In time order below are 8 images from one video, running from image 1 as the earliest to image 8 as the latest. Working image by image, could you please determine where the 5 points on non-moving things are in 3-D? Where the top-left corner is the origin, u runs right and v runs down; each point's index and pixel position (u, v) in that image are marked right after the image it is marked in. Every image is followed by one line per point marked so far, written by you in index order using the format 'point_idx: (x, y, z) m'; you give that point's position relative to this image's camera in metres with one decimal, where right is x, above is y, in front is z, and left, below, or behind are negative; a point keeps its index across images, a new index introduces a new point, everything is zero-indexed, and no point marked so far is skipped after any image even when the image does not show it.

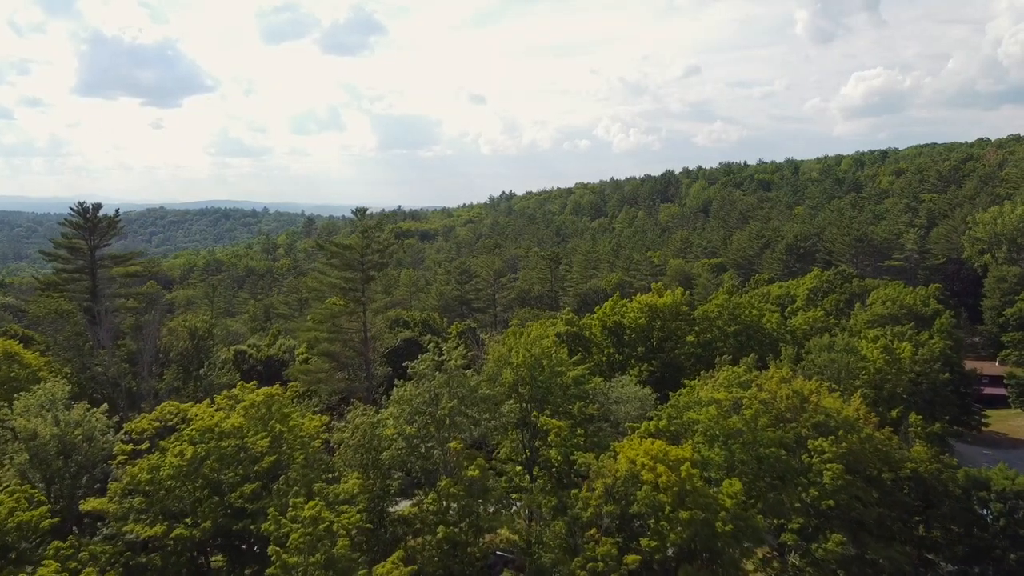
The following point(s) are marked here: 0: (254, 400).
0: (-5.5, -2.4, +15.2) m
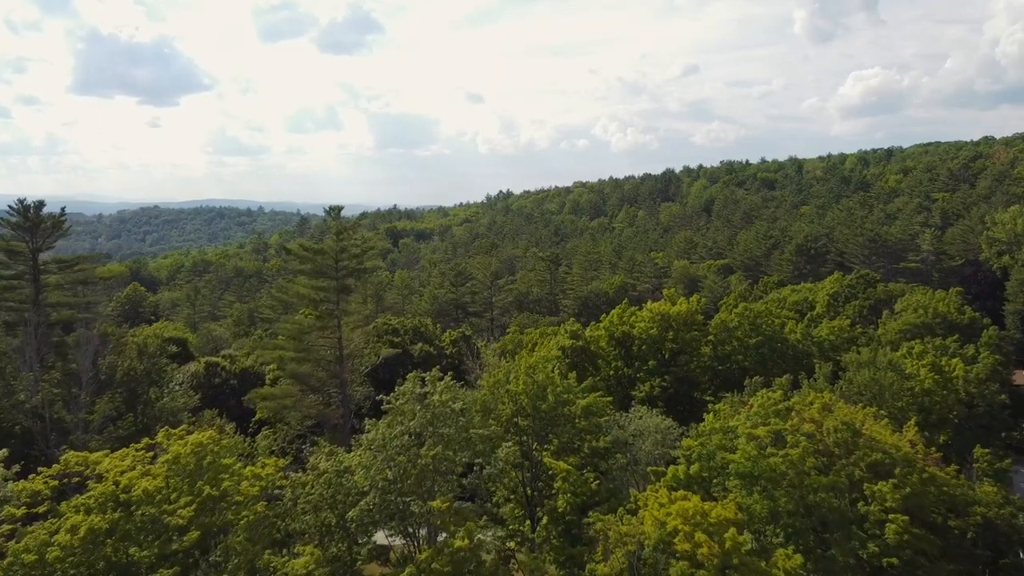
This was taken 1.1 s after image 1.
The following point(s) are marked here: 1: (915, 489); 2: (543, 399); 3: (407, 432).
0: (-5.5, -2.7, +12.0) m
1: (+9.2, -4.6, +16.8) m
2: (+0.8, -3.1, +18.7) m
3: (-2.0, -2.8, +14.0) m
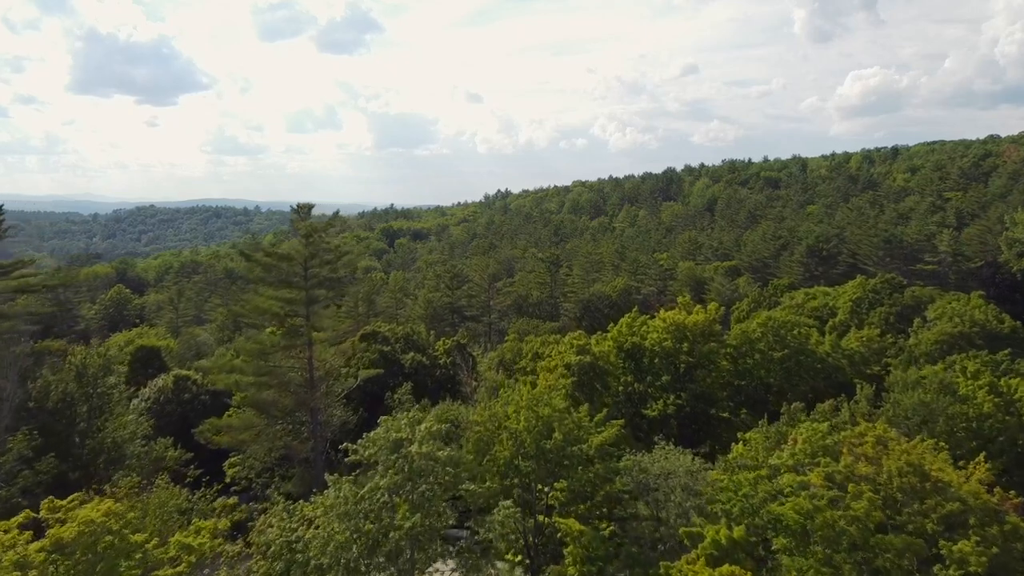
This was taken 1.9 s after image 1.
0: (-5.5, -3.0, +9.0) m
1: (+9.2, -4.9, +13.8) m
2: (+0.7, -3.3, +15.7) m
3: (-2.0, -3.0, +11.0) m
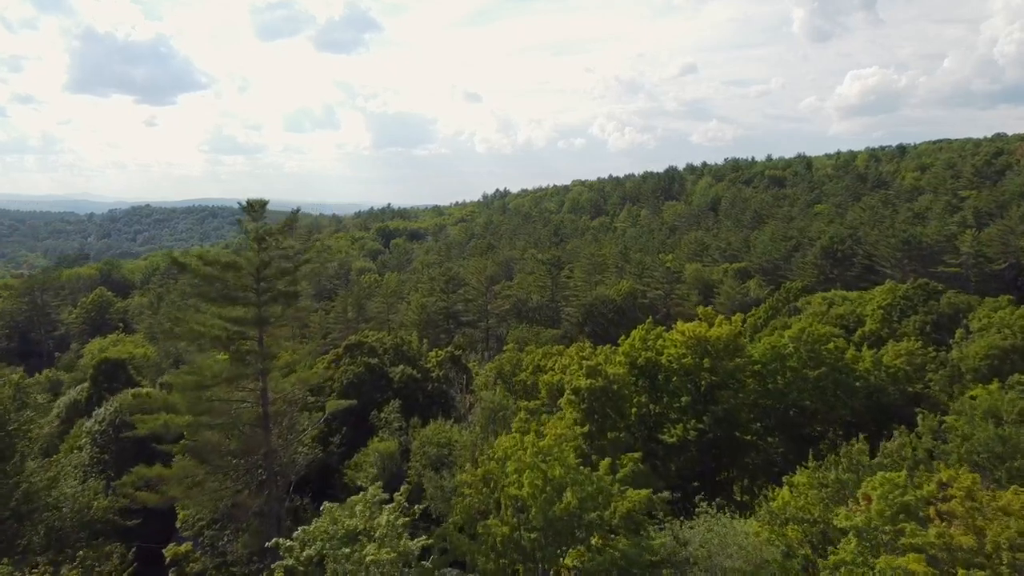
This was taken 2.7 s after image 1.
0: (-5.5, -3.3, +5.7) m
1: (+9.2, -5.2, +10.5) m
2: (+0.7, -3.6, +12.4) m
3: (-2.0, -3.4, +7.7) m
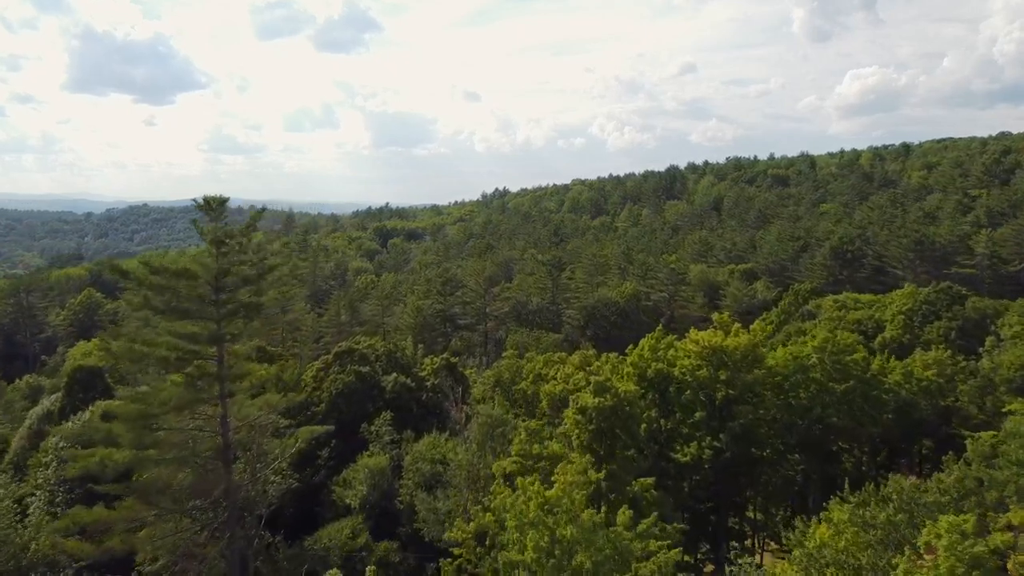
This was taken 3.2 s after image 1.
0: (-5.5, -3.5, +3.7) m
1: (+9.2, -5.4, +8.5) m
2: (+0.7, -3.8, +10.4) m
3: (-2.0, -3.5, +5.7) m
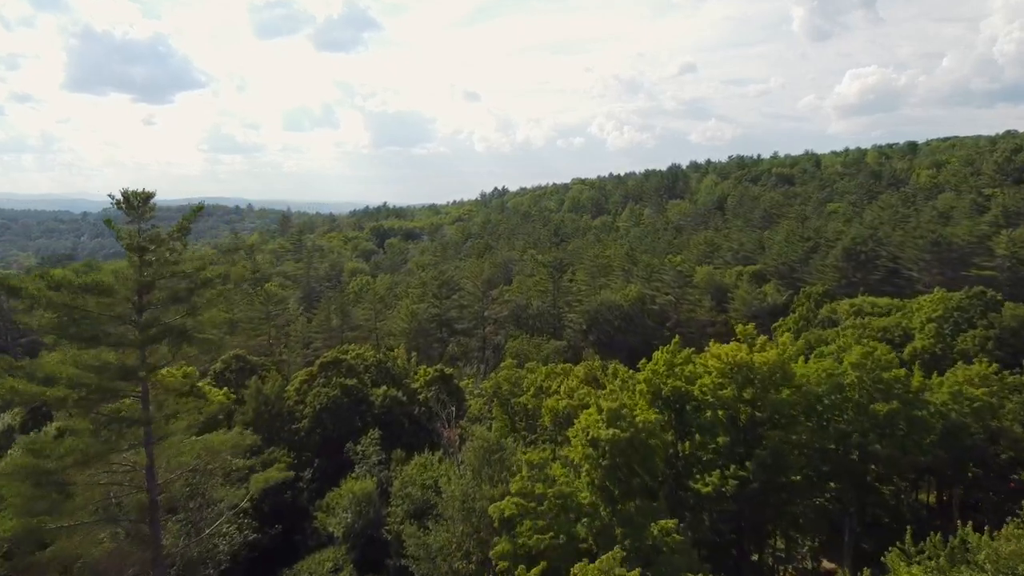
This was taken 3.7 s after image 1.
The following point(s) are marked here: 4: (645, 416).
0: (-5.5, -3.7, +1.1) m
1: (+9.1, -5.6, +6.0) m
2: (+0.7, -4.1, +7.9) m
3: (-2.0, -3.8, +3.2) m
4: (+3.3, -3.3, +19.7) m
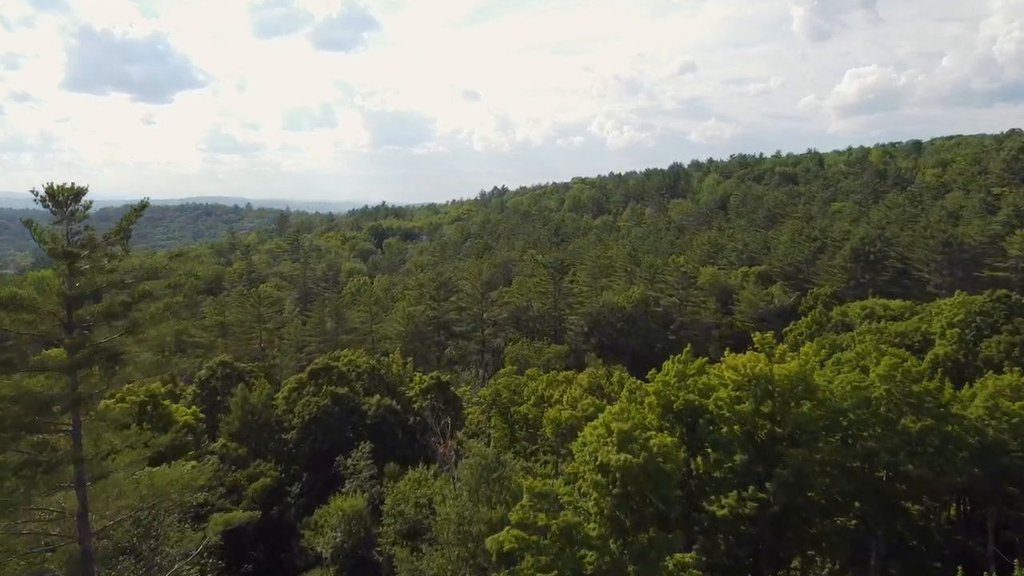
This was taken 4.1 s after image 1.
0: (-5.5, -3.9, -0.4) m
1: (+9.2, -5.8, +4.4) m
2: (+0.7, -4.2, +6.3) m
3: (-2.0, -3.9, +1.6) m
4: (+3.3, -3.4, +18.1) m
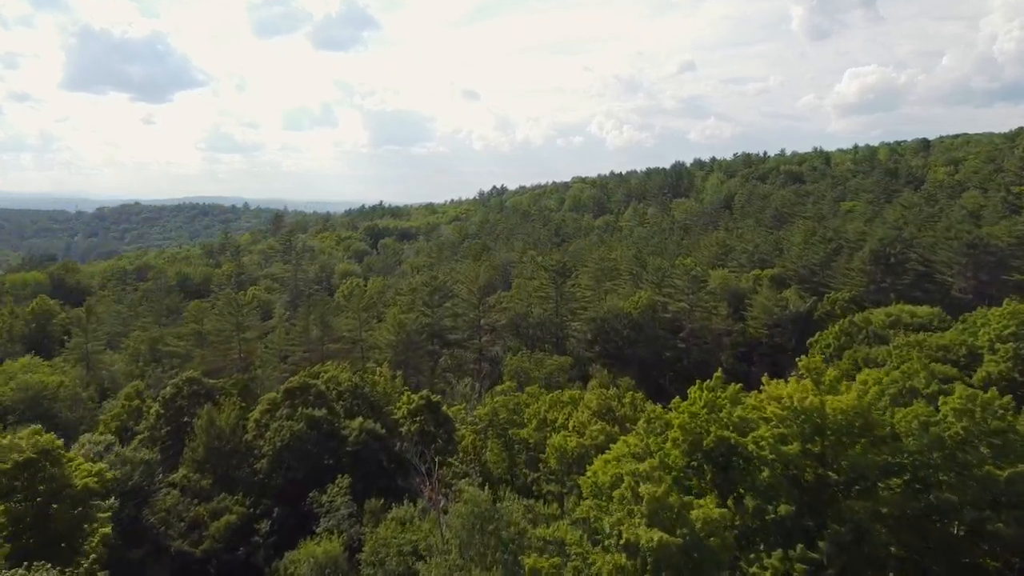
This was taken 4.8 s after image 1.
0: (-5.5, -4.2, -3.6) m
1: (+9.1, -6.1, +1.2) m
2: (+0.7, -4.6, +3.1) m
3: (-2.1, -4.3, -1.6) m
4: (+3.2, -3.8, +14.9) m
